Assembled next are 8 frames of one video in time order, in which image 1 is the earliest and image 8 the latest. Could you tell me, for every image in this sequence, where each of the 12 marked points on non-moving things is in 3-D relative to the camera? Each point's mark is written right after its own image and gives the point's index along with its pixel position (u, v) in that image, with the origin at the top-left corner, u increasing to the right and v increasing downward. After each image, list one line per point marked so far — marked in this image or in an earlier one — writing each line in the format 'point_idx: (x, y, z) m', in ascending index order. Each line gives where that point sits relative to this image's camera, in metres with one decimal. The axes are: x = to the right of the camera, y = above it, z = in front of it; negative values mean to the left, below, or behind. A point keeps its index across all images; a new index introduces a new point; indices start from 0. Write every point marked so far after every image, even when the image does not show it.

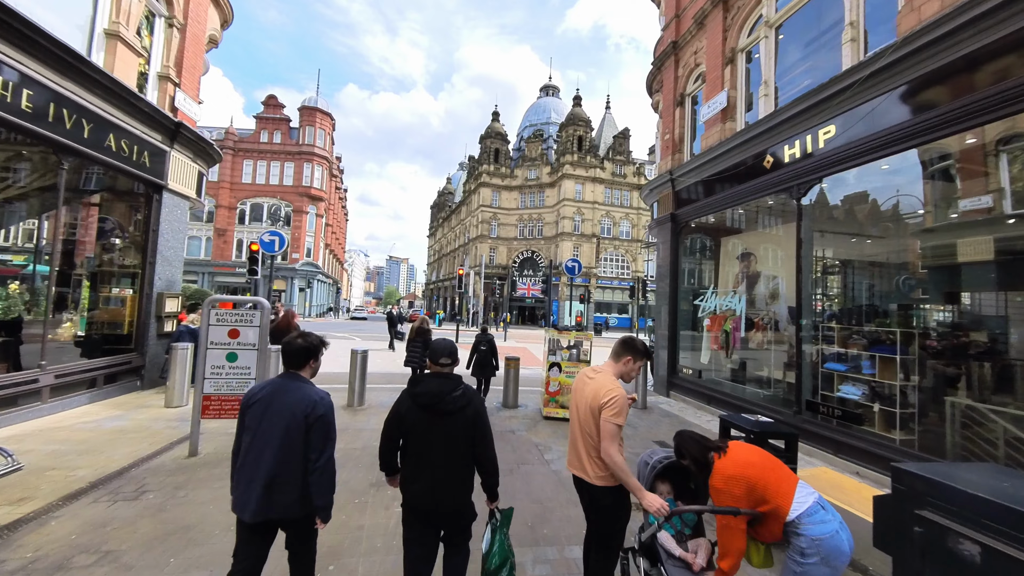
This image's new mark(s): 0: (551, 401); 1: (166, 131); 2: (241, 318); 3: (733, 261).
0: (+0.8, -2.2, +7.5) m
1: (-7.6, +3.5, +8.3) m
2: (-3.8, -0.4, +5.2) m
3: (+5.4, +0.7, +9.2) m
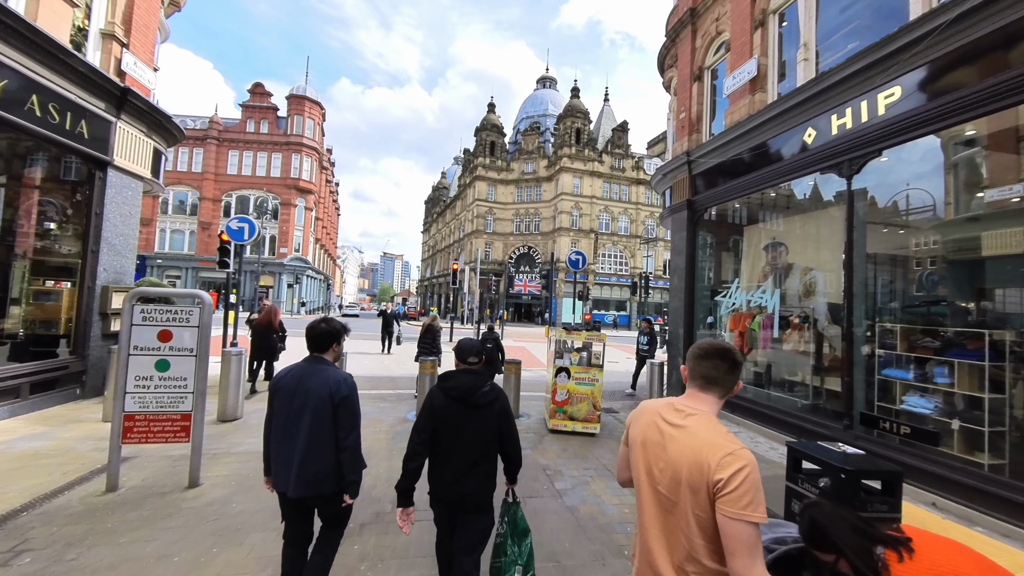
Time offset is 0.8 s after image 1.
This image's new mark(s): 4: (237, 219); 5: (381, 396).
0: (+0.8, -2.1, +6.4) m
1: (-7.6, +3.6, +7.1) m
2: (-3.7, -0.3, +4.1) m
3: (+5.4, +0.8, +8.2) m
4: (-6.4, +1.6, +8.7) m
5: (-3.0, -2.4, +8.5) m
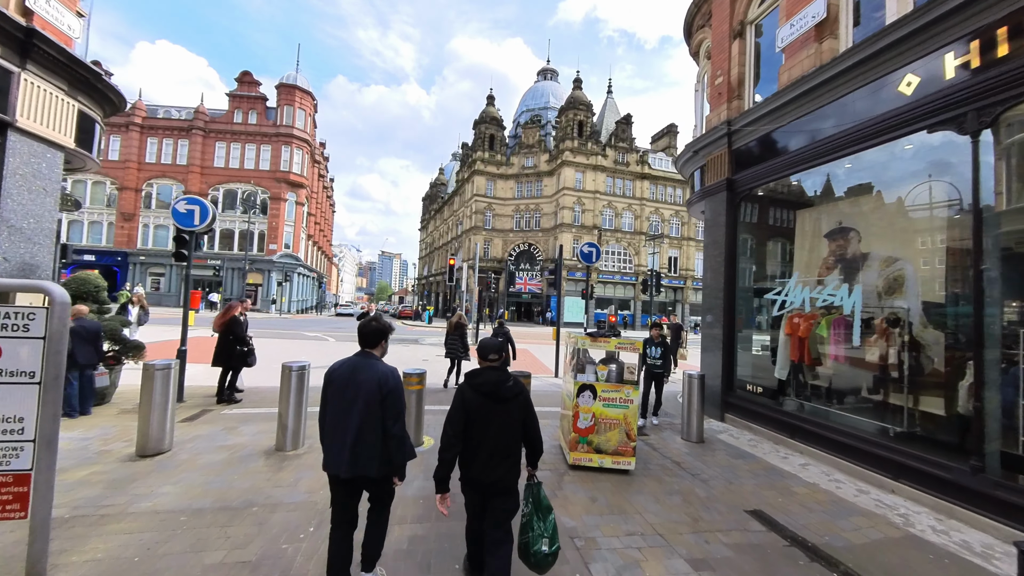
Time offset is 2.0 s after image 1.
0: (+0.9, -2.0, +5.0) m
1: (-7.5, +3.7, +5.6) m
2: (-3.6, -0.2, +2.7) m
3: (+5.5, +0.9, +6.8) m
4: (-6.3, +1.7, +7.2) m
5: (-2.9, -2.3, +7.0) m
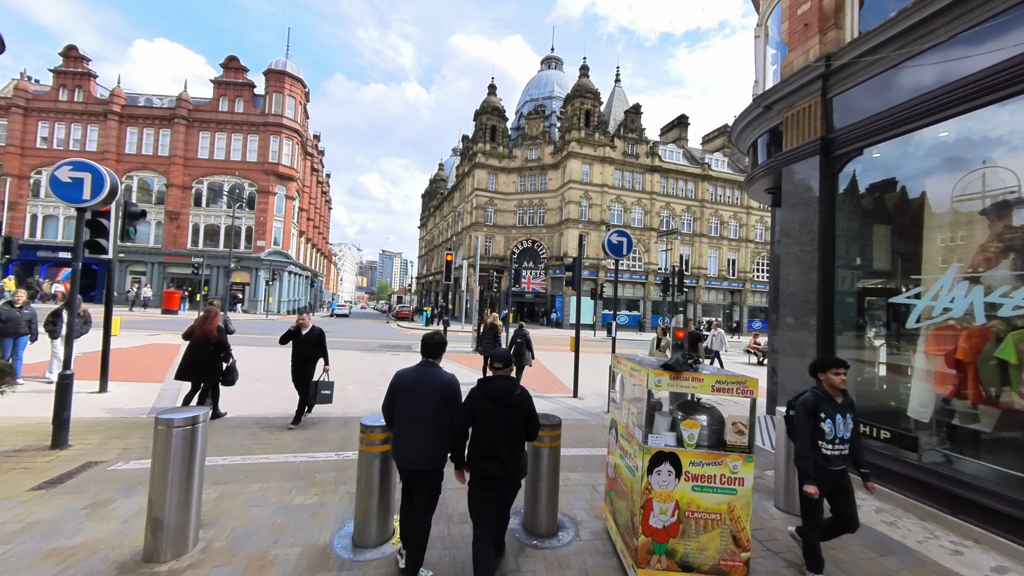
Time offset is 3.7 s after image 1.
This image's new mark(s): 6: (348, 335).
0: (+1.1, -2.1, +2.9) m
1: (-7.3, +3.7, +3.6) m
2: (-3.4, -0.3, +0.6) m
3: (+5.7, +0.9, +4.7) m
4: (-6.1, +1.7, +5.2) m
5: (-2.6, -2.3, +5.0) m
6: (-8.6, -2.5, +19.7) m
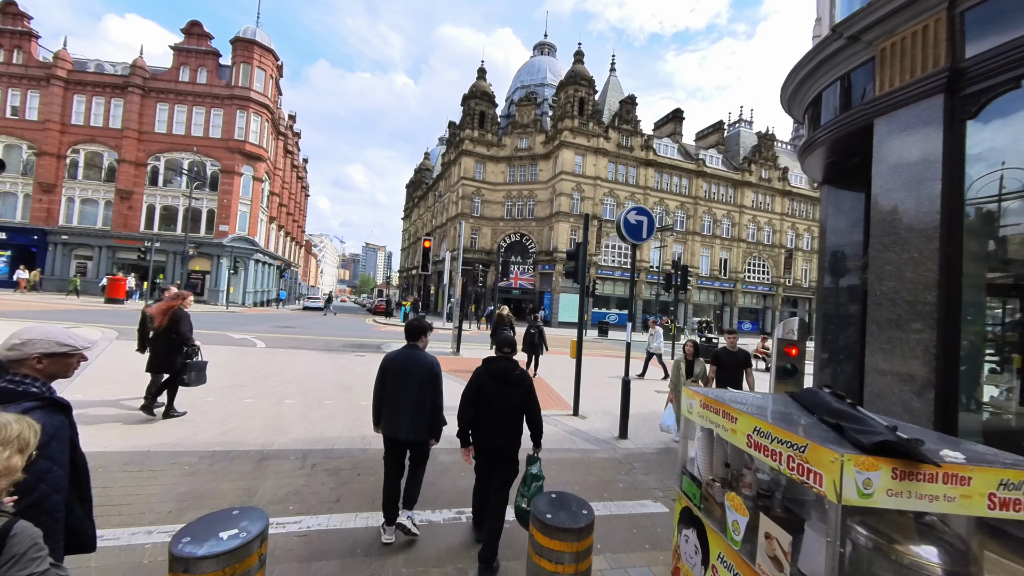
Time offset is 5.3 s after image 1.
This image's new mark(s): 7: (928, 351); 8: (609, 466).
0: (+1.1, -1.9, +1.2) m
1: (-7.2, +4.0, +1.4) m
2: (-3.3, -0.1, -1.4) m
3: (+5.6, +0.9, +3.1) m
4: (-6.1, +2.0, +3.1) m
5: (-2.8, -2.1, +3.1) m
6: (-9.3, -2.0, +17.5) m
7: (+4.3, -0.8, +4.2) m
8: (+1.4, -2.7, +5.5) m
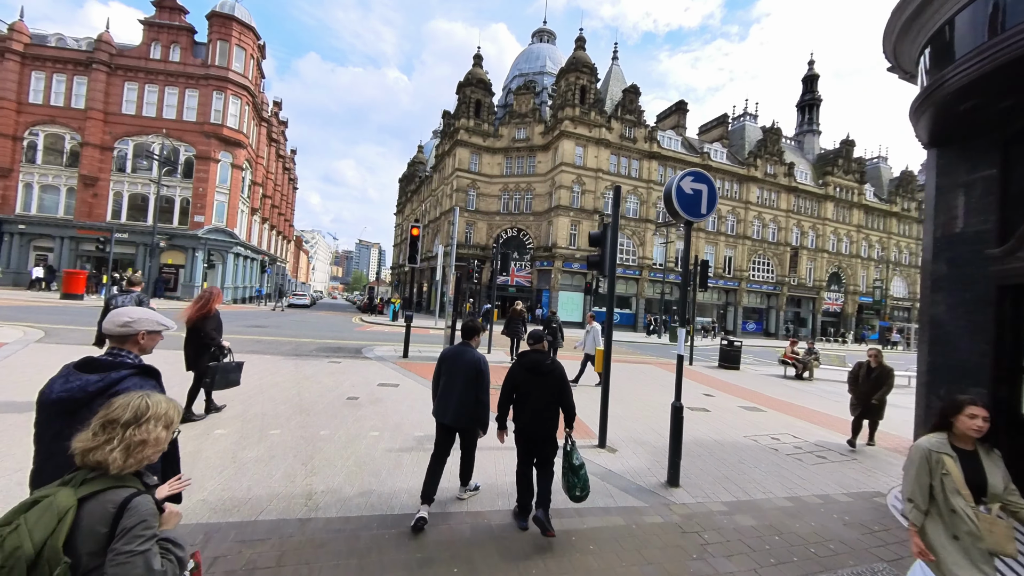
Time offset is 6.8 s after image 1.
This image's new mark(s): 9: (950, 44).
0: (+1.3, -1.9, -0.5) m
1: (-6.9, +4.1, -0.5) m
2: (-3.0, 0.0, -3.1) m
3: (+5.9, +0.9, +1.4) m
4: (-5.9, +2.1, +1.3) m
5: (-2.6, -2.0, +1.3) m
6: (-9.3, -1.8, +15.7) m
7: (+4.5, -0.7, +2.5) m
8: (+1.6, -2.6, +3.8) m
9: (+5.0, +2.9, +4.3) m
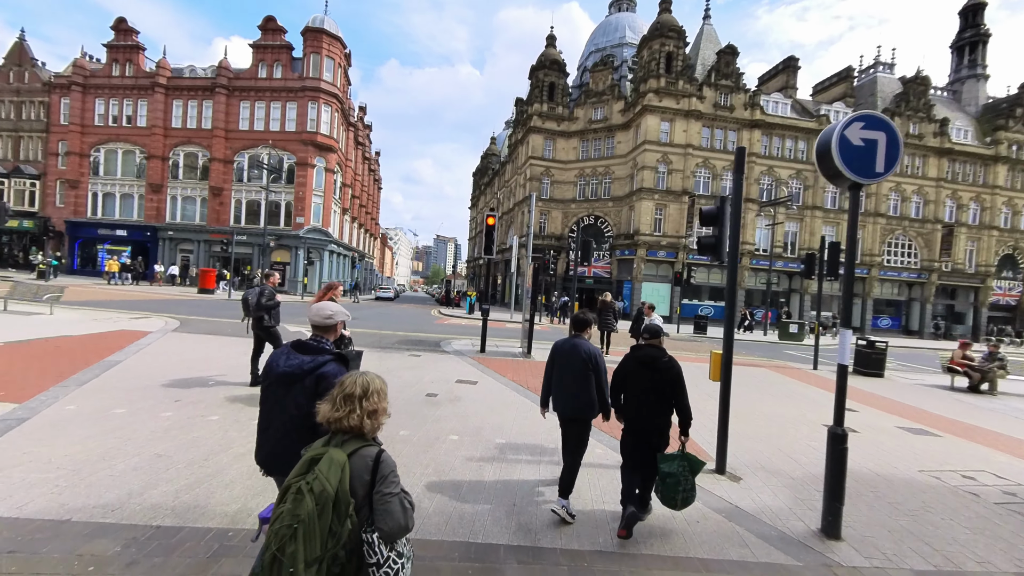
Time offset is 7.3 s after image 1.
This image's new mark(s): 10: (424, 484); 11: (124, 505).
0: (+1.3, -1.9, -1.8) m
1: (-6.9, +4.0, -0.2) m
2: (-3.5, -0.1, -3.5) m
3: (+6.1, +1.0, -0.8) m
4: (-5.5, +2.1, +1.3) m
5: (-2.2, -2.0, +0.8) m
6: (-6.0, -1.5, +16.2) m
7: (+5.0, -0.6, +0.6) m
8: (+2.4, -2.5, +2.4) m
9: (+5.8, +3.1, +2.1) m
10: (-1.1, -2.3, +4.4) m
11: (-4.7, -2.6, +4.5) m
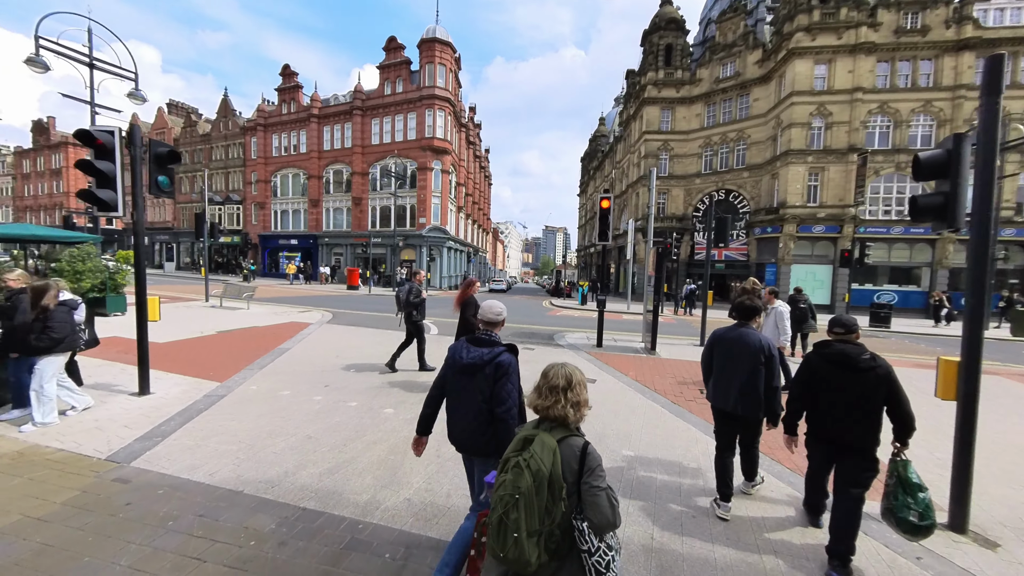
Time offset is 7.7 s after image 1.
0: (+0.8, -1.9, -2.7) m
1: (-6.8, +3.8, +1.0) m
2: (-4.3, -0.3, -3.0) m
3: (+5.6, +1.1, -3.2) m
4: (-5.0, +2.0, +2.1) m
5: (-1.8, -2.1, +0.8) m
6: (-1.0, -1.2, +16.6) m
7: (+5.0, -0.5, -1.6) m
8: (+3.1, -2.4, +1.0) m
9: (+6.0, +3.2, -0.4) m
10: (+0.3, -2.3, +3.9) m
11: (-3.1, -2.6, +5.1) m
